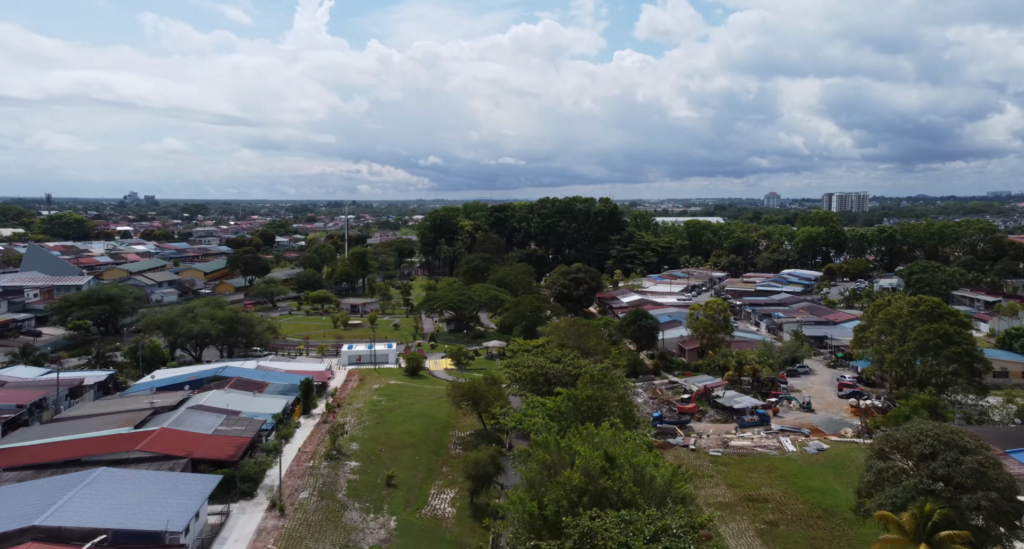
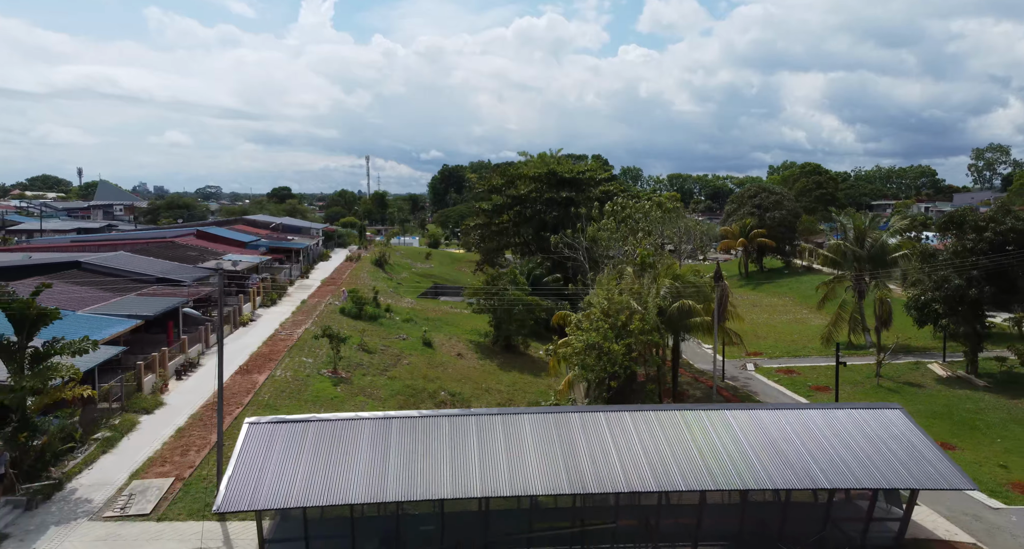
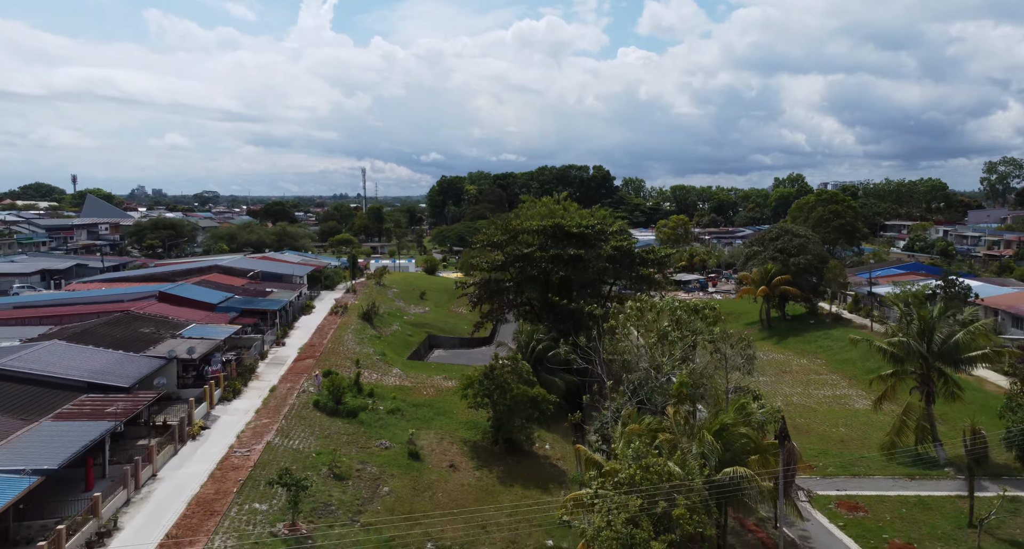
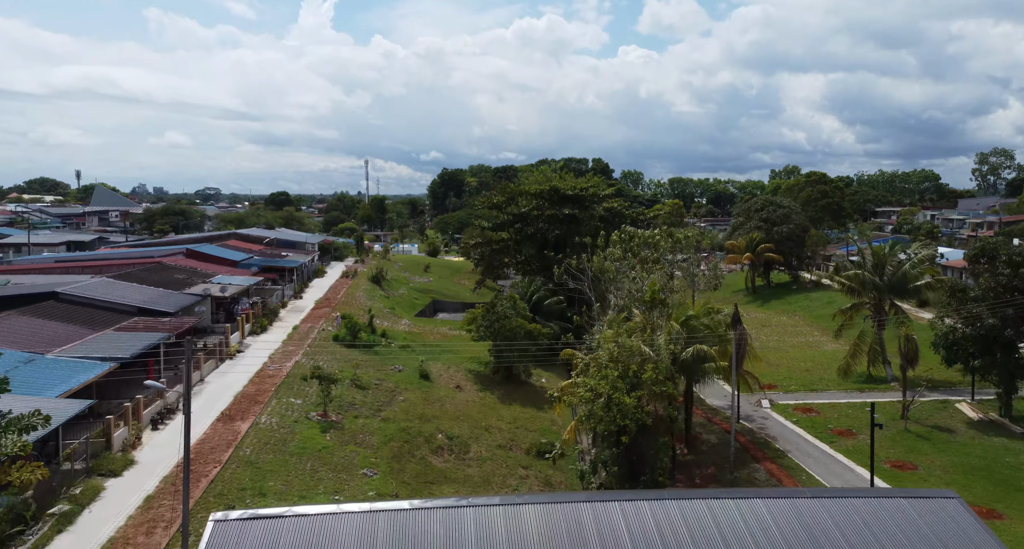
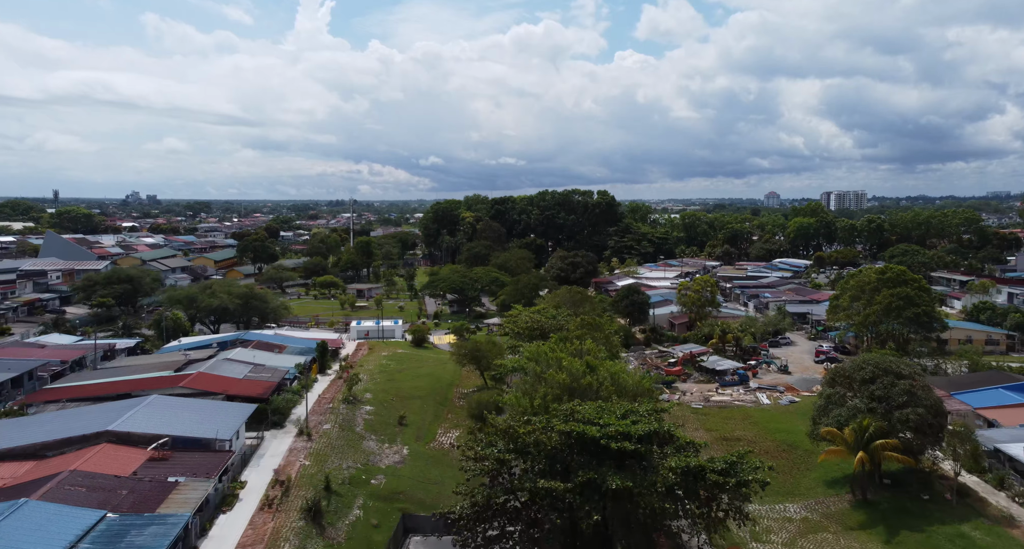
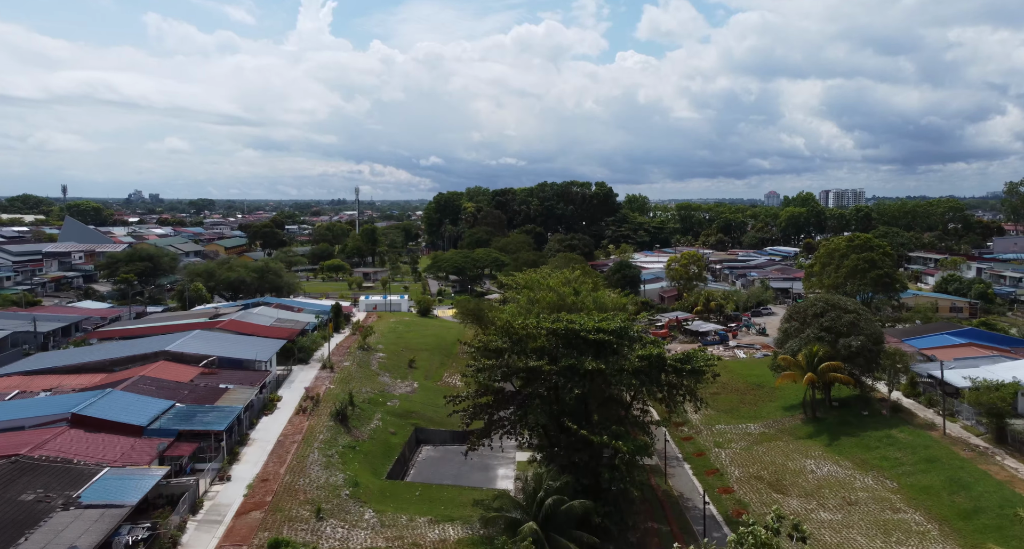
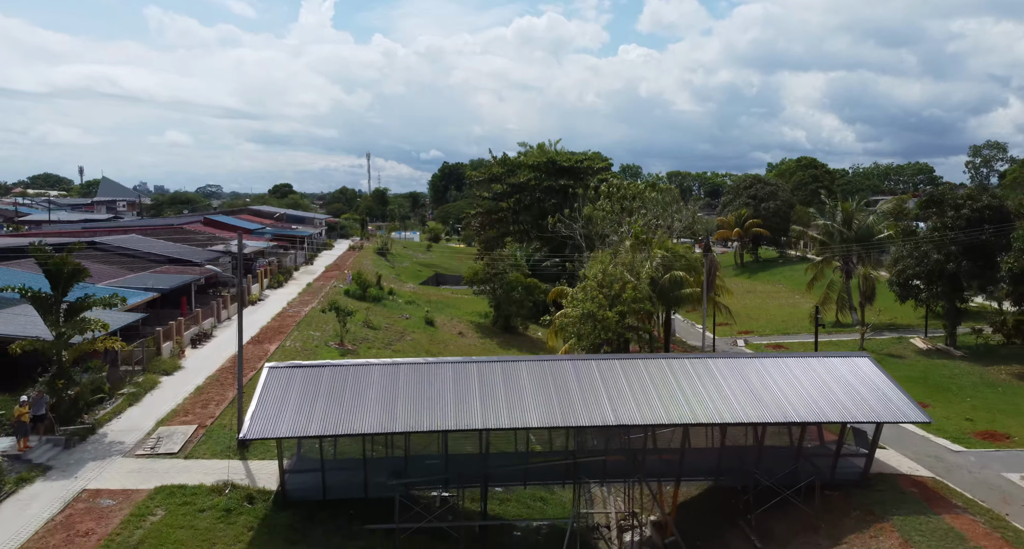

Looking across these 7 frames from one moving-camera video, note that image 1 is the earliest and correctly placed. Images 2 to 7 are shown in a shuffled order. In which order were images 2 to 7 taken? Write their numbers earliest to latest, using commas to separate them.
5, 6, 3, 4, 2, 7
